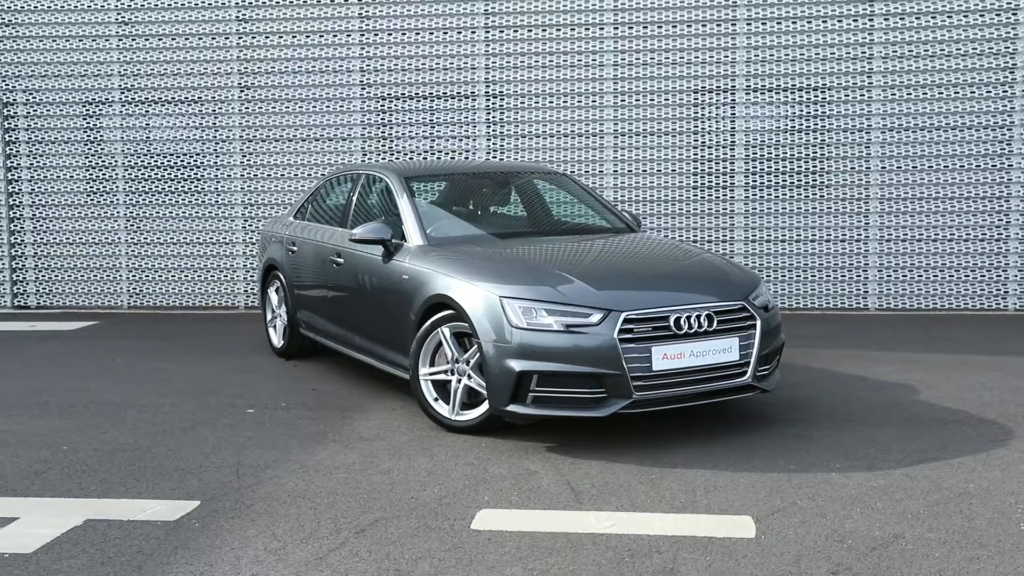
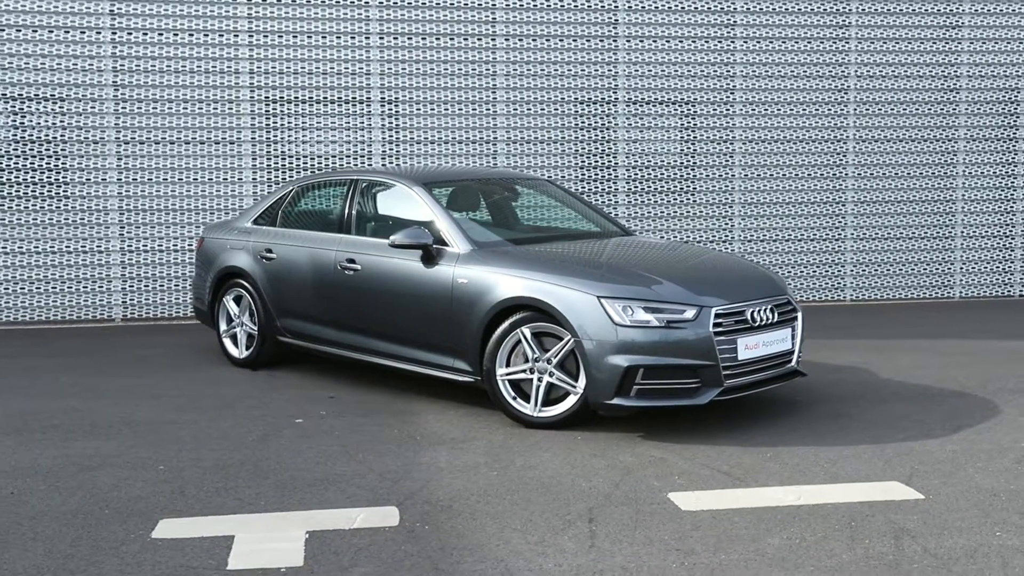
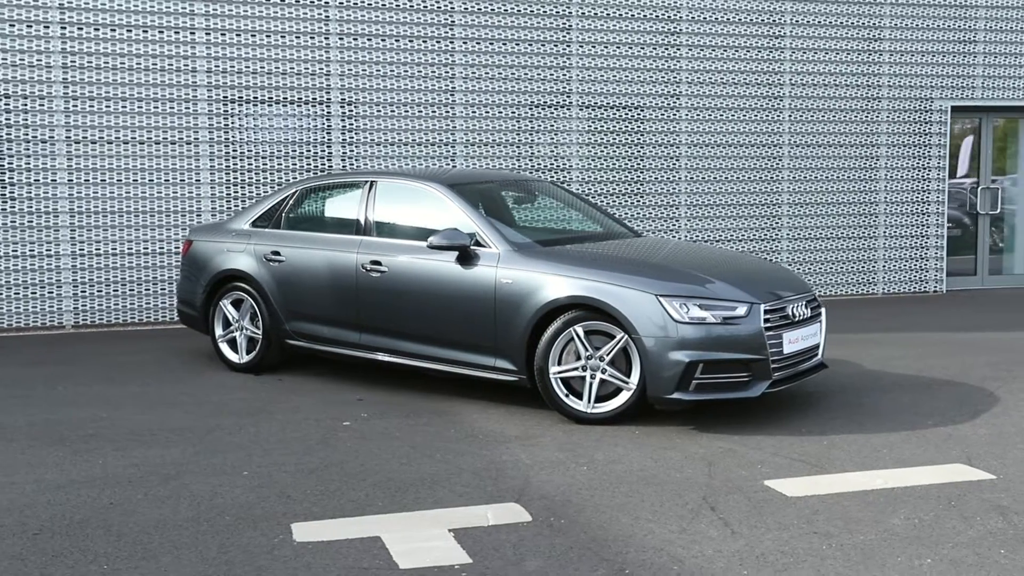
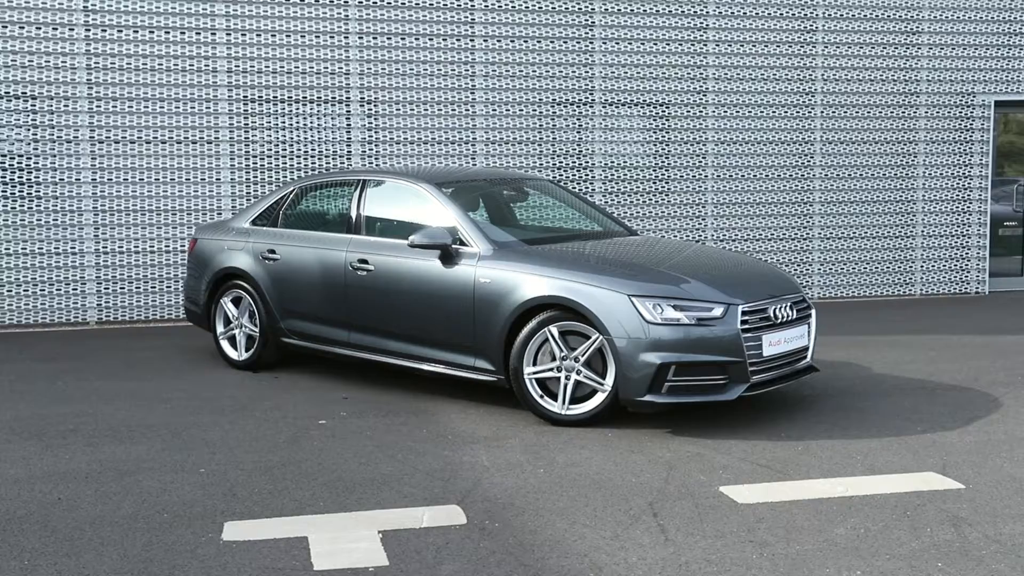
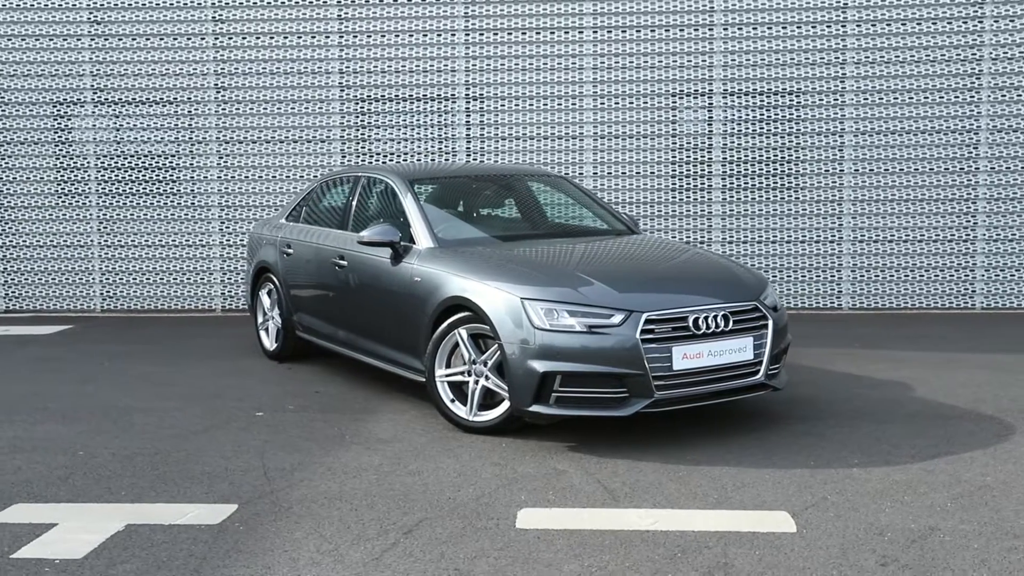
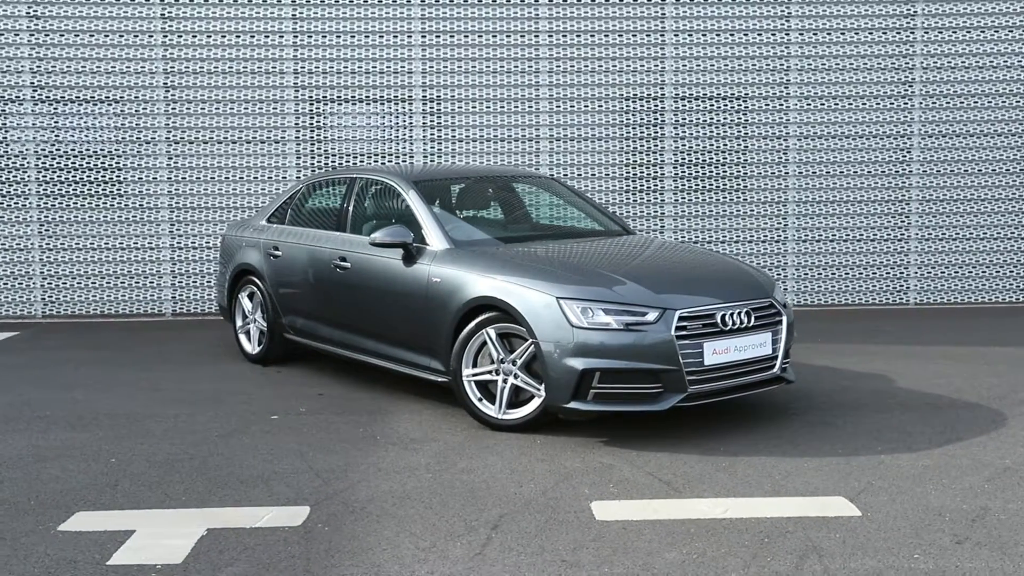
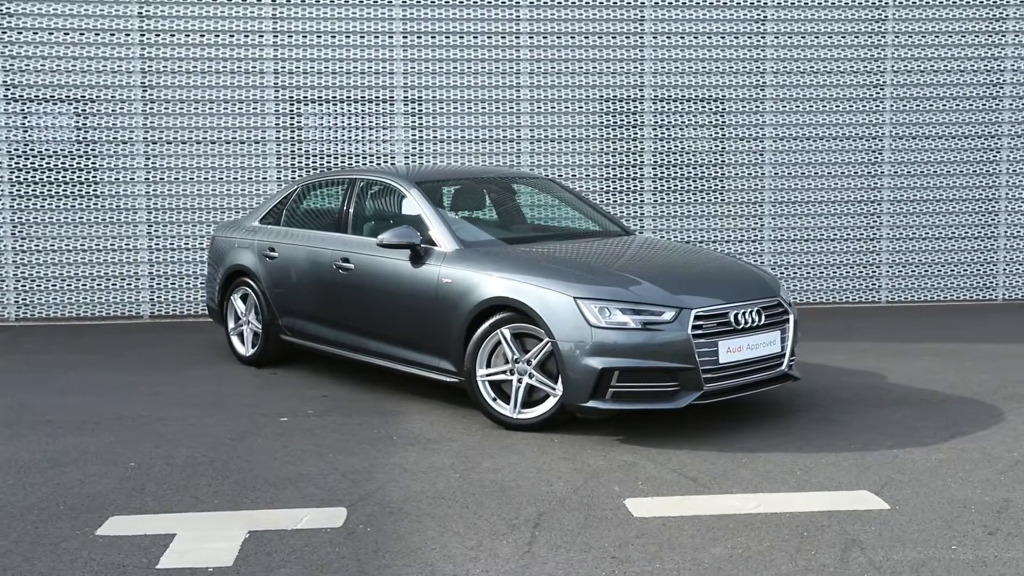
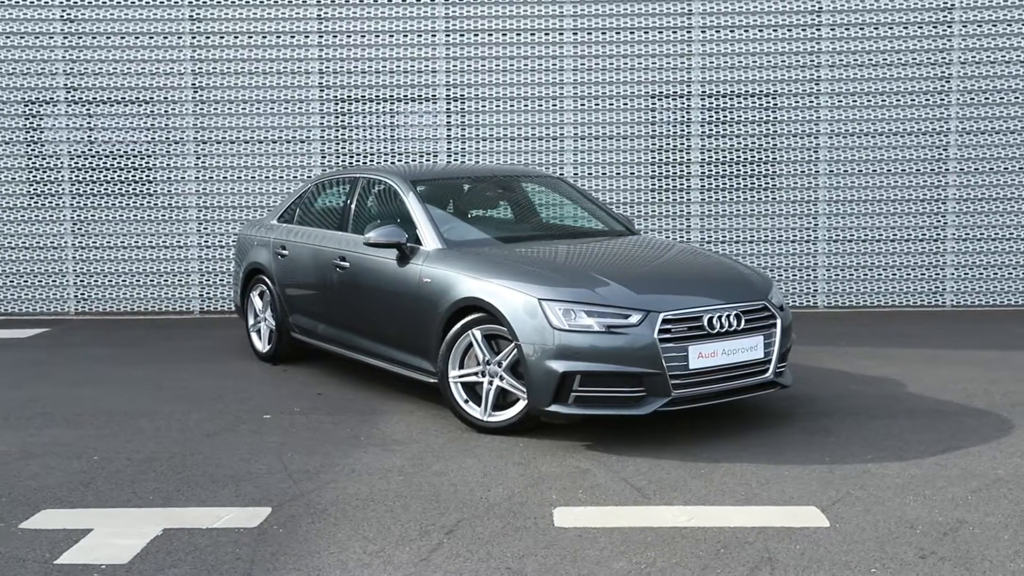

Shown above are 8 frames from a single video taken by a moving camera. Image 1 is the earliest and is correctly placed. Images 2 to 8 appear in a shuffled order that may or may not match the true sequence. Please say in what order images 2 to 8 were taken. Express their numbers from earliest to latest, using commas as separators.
5, 8, 6, 7, 2, 4, 3
